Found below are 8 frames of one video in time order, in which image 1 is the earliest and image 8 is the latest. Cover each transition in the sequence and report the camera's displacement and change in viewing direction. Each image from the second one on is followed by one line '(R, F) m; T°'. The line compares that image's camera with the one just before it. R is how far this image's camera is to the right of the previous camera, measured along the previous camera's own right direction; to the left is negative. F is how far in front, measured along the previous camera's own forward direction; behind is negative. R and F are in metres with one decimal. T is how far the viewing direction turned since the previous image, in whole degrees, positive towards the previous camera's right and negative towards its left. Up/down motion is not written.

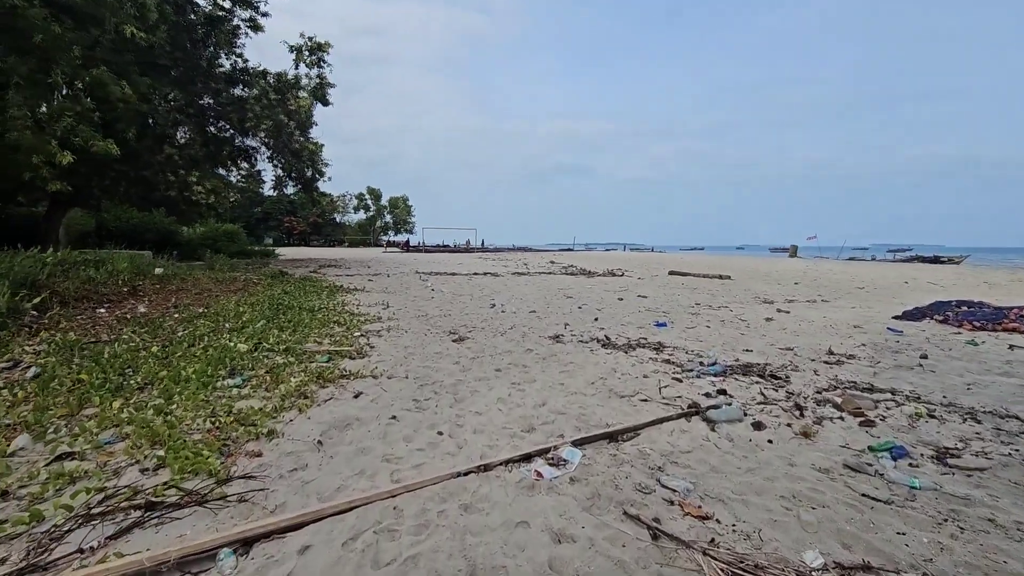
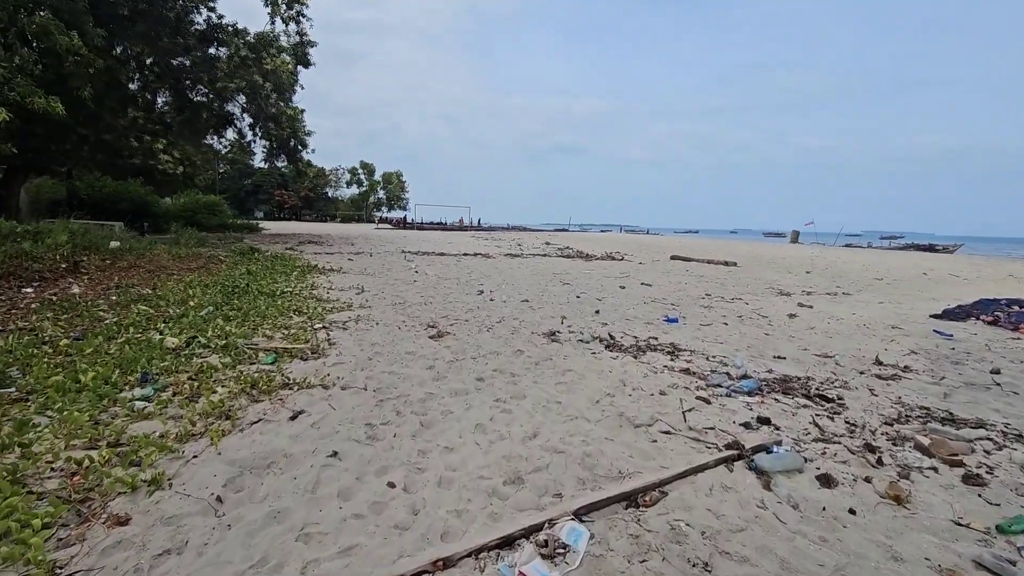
(0.0, +0.8) m; +1°
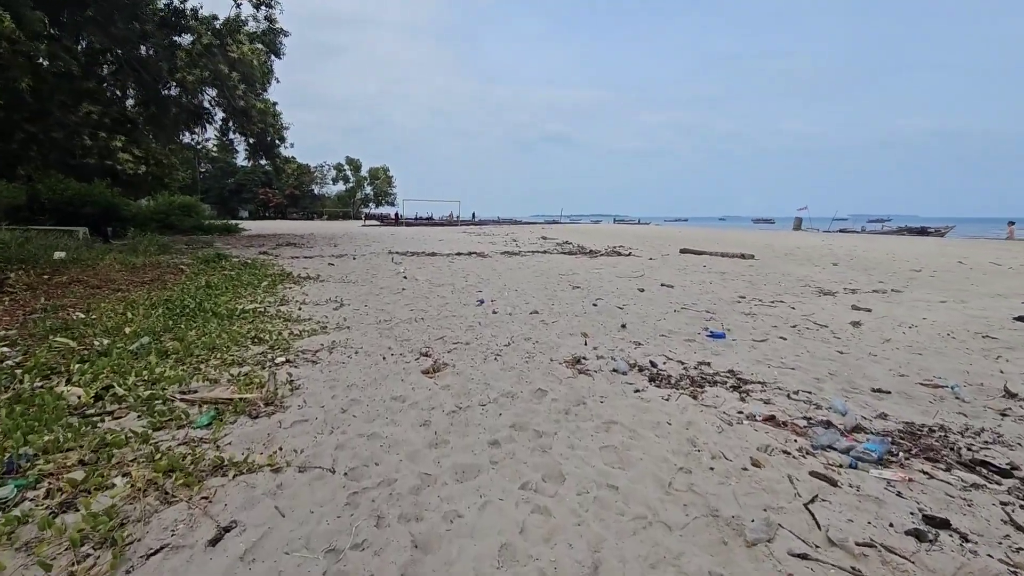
(-0.2, +1.0) m; +1°
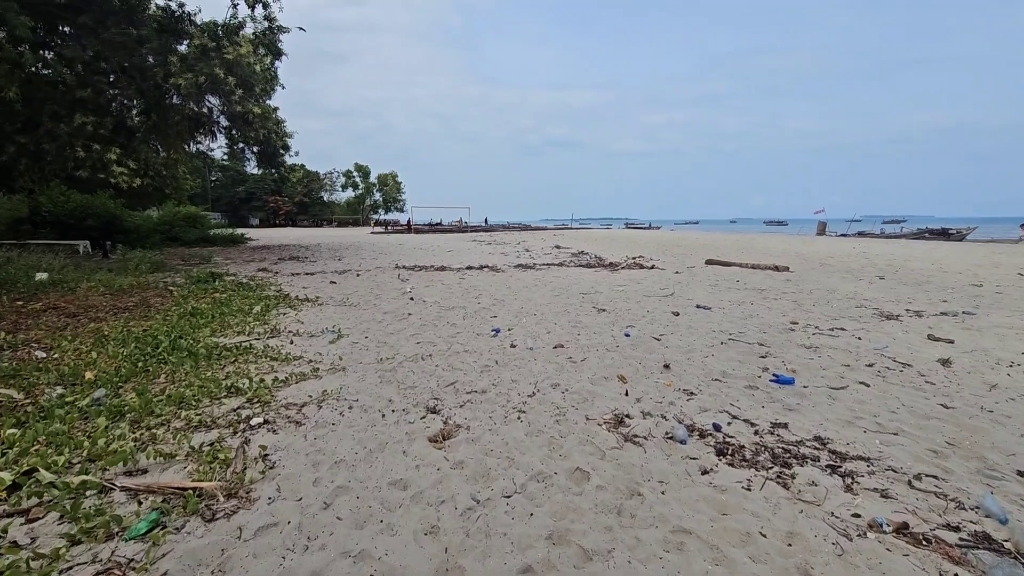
(-0.1, +0.7) m; -1°
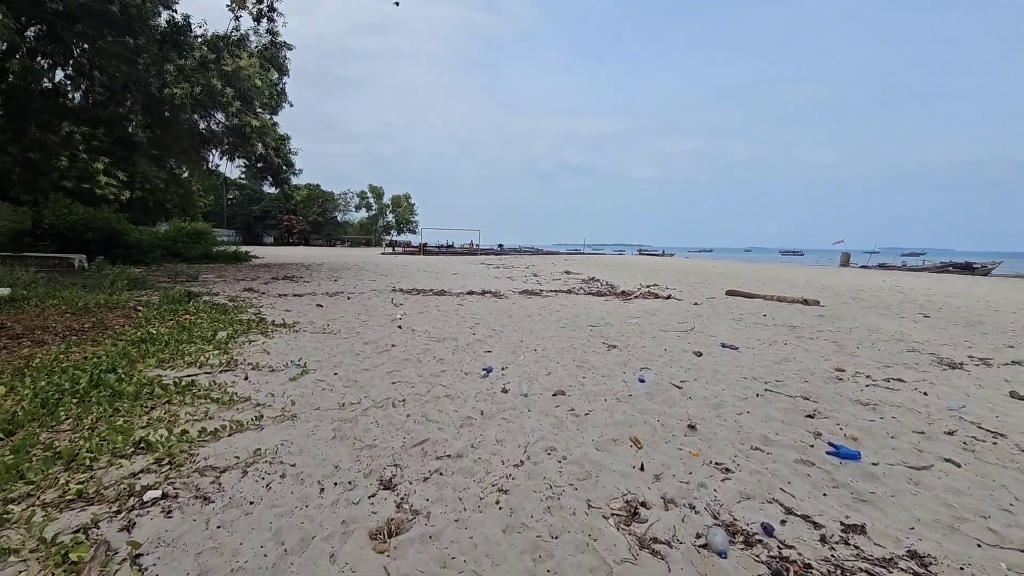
(+0.1, +0.7) m; -1°
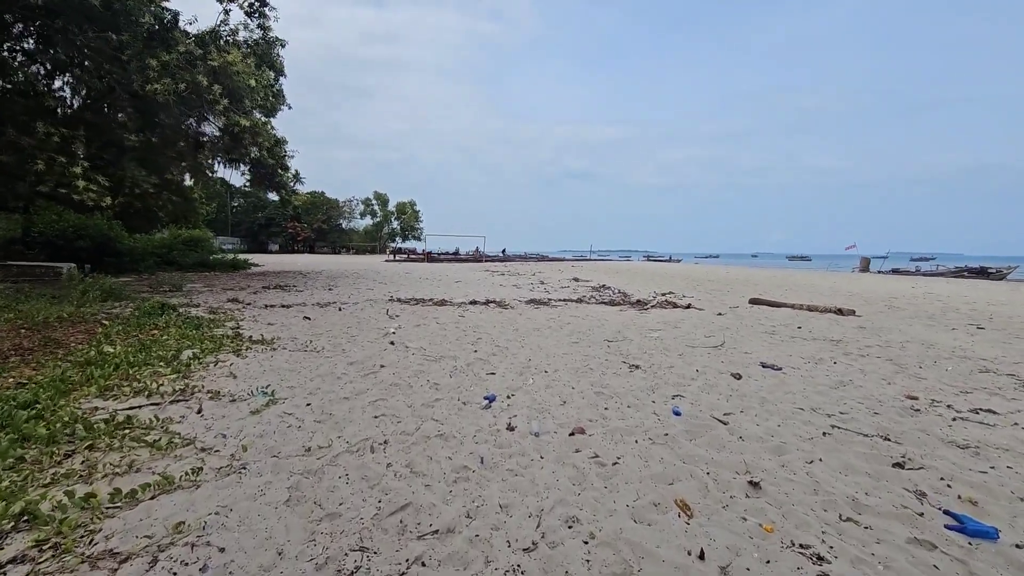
(0.0, +0.7) m; -1°
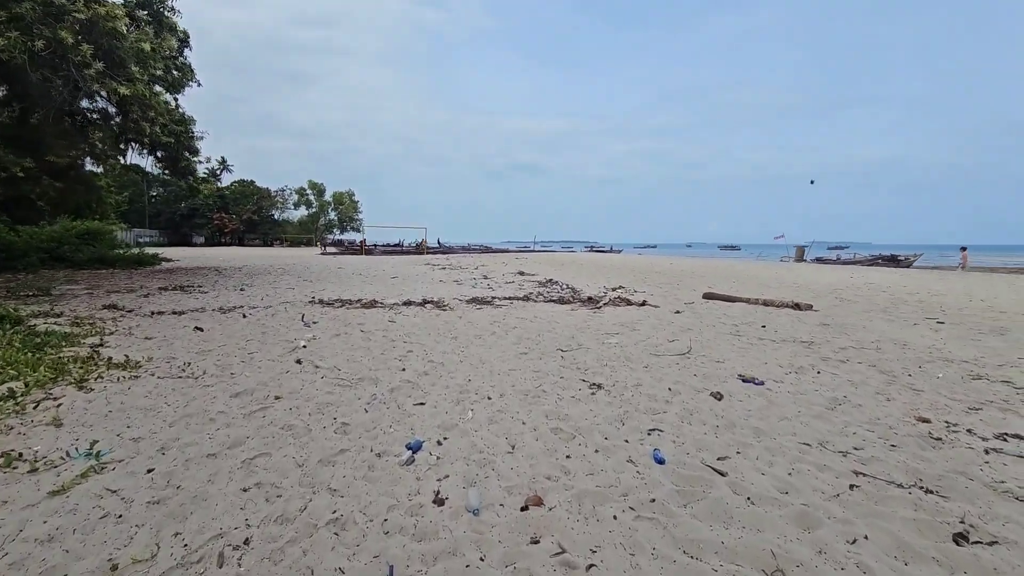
(+0.1, +0.9) m; +6°
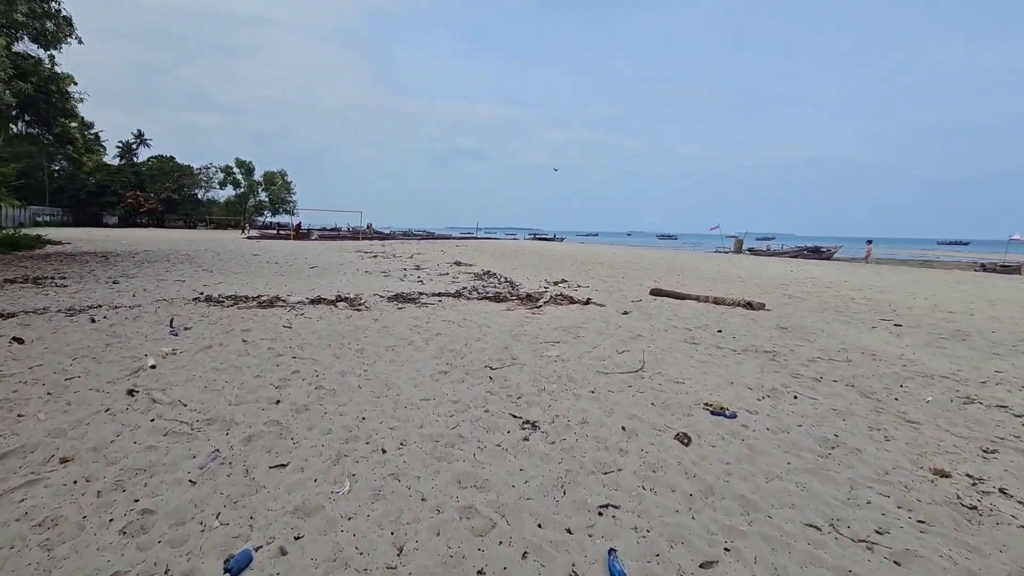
(+0.2, +1.0) m; +6°
